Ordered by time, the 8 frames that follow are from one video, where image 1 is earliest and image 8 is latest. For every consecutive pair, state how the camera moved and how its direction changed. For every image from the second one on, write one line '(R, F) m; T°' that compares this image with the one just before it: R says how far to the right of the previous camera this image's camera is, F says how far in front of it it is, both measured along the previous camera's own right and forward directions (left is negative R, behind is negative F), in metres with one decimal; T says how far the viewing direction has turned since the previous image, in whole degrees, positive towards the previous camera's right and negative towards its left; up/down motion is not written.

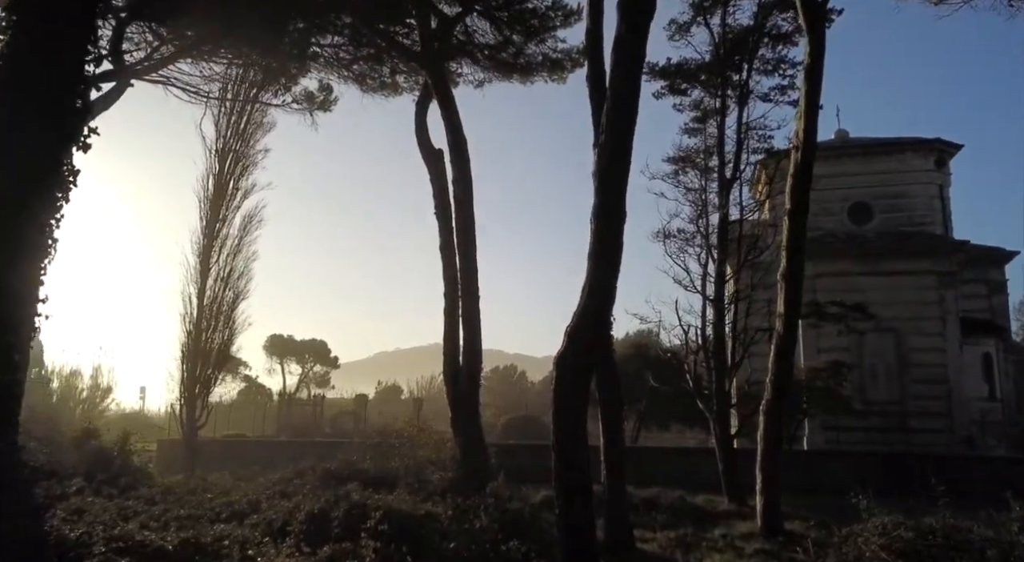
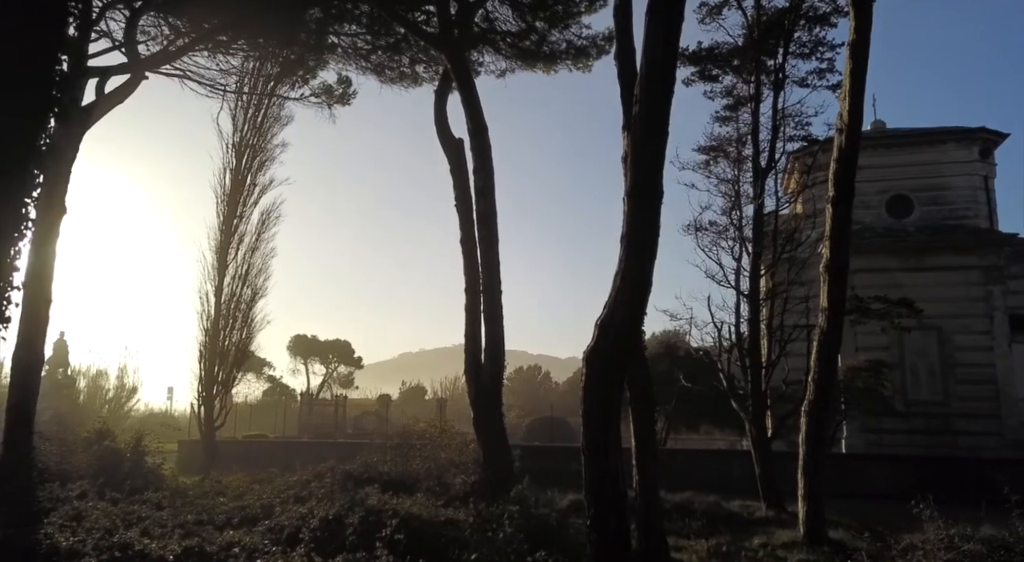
(0.0, +0.5) m; -2°
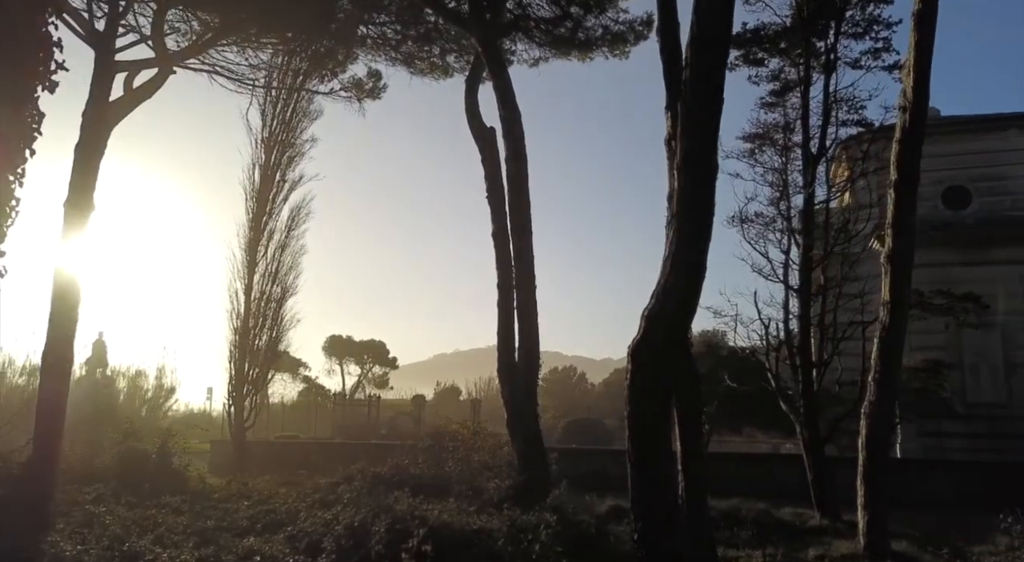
(0.0, +0.5) m; -3°
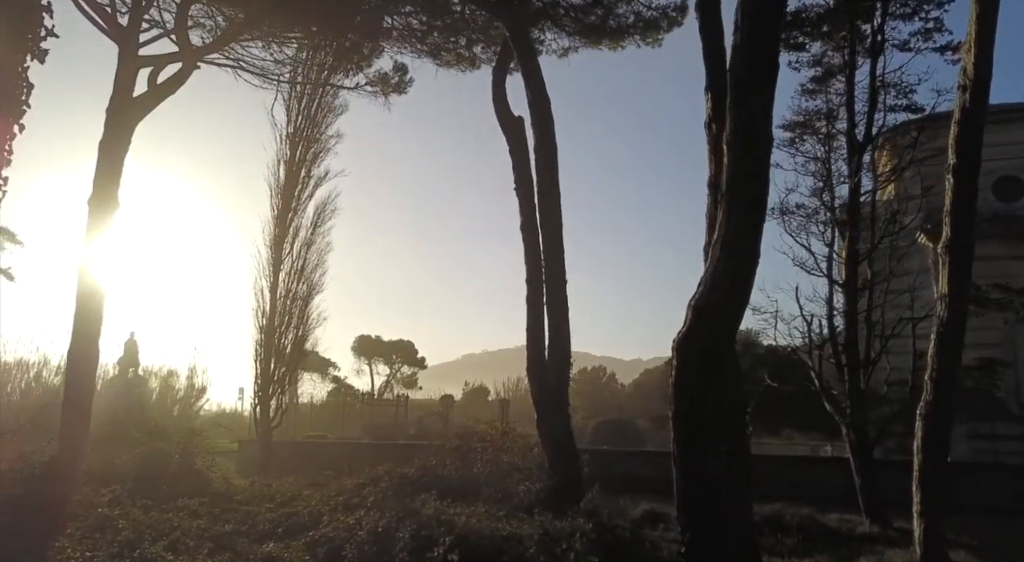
(0.0, +0.4) m; -2°
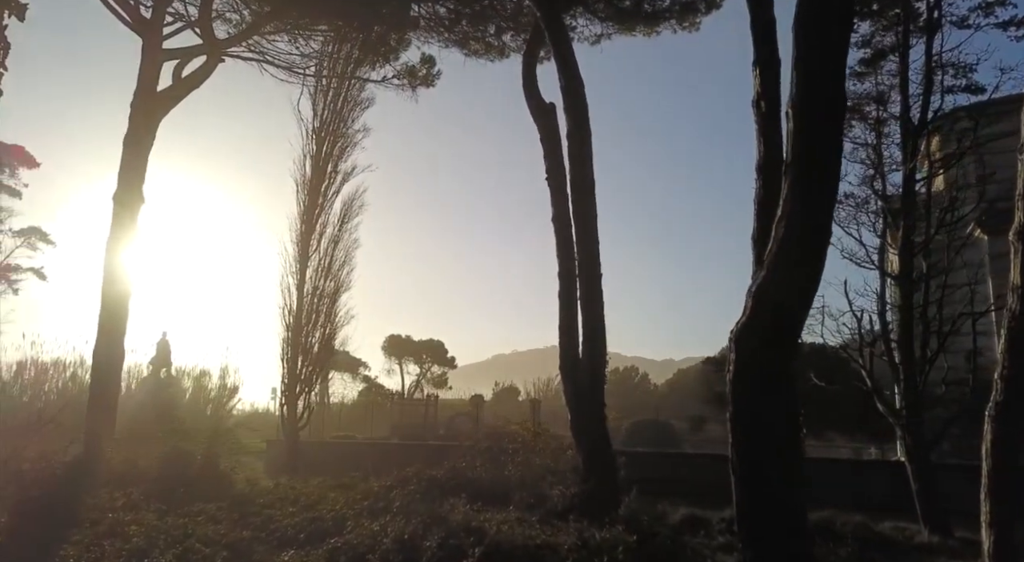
(0.0, +0.4) m; -2°
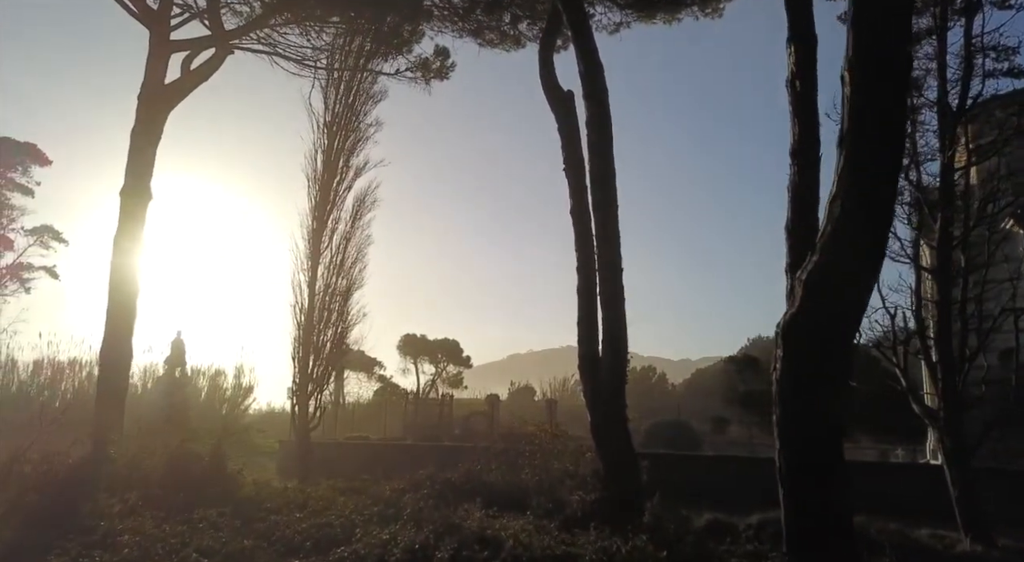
(0.0, +0.4) m; -1°
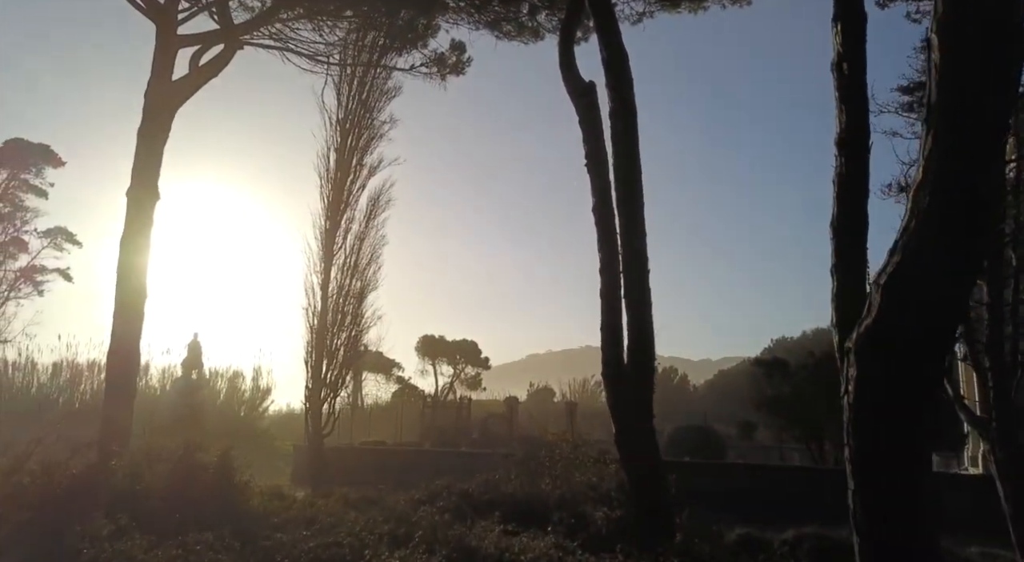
(0.0, +0.5) m; -1°
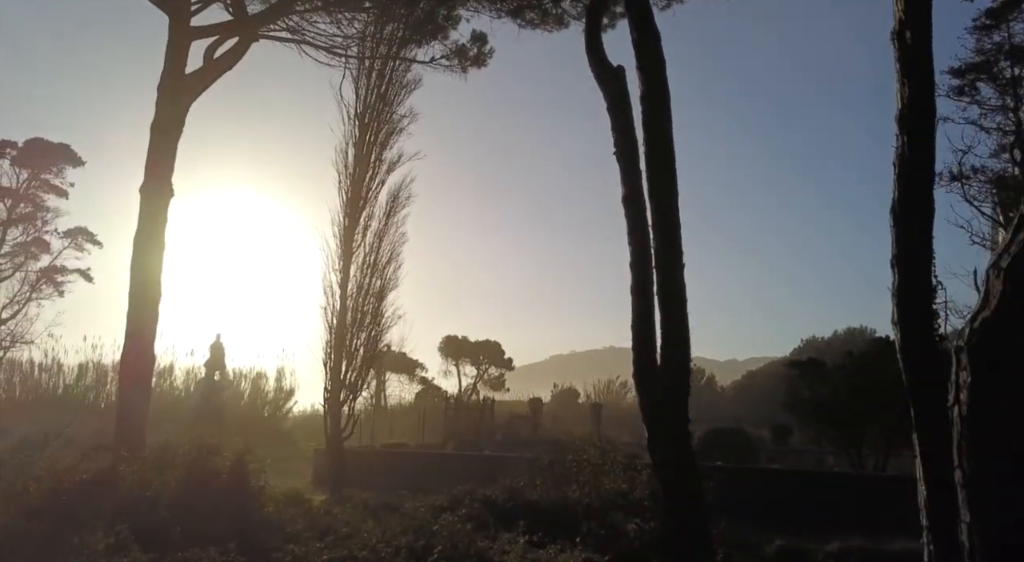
(0.0, +0.5) m; -2°
